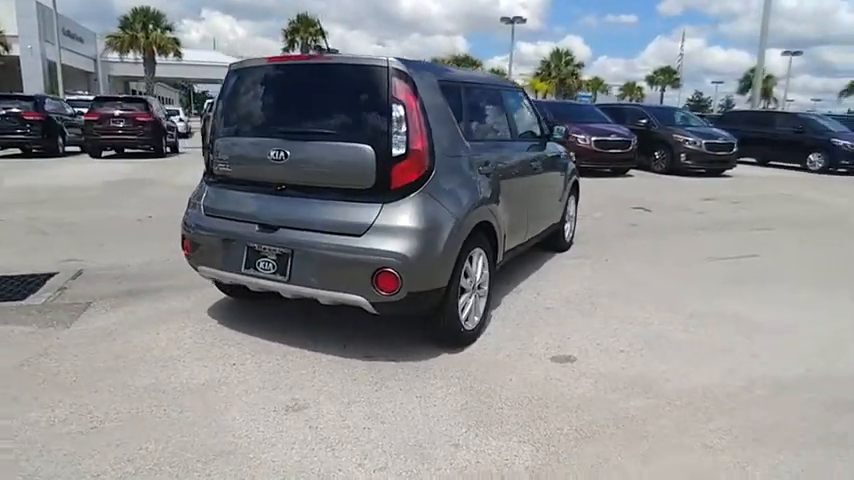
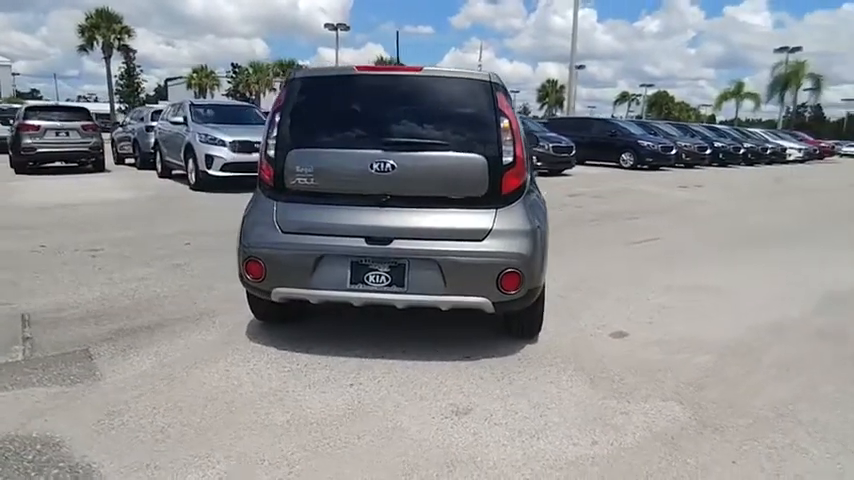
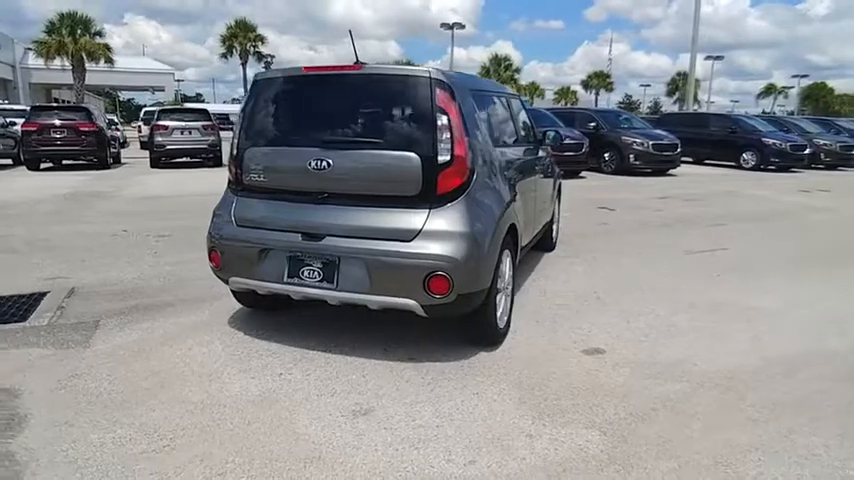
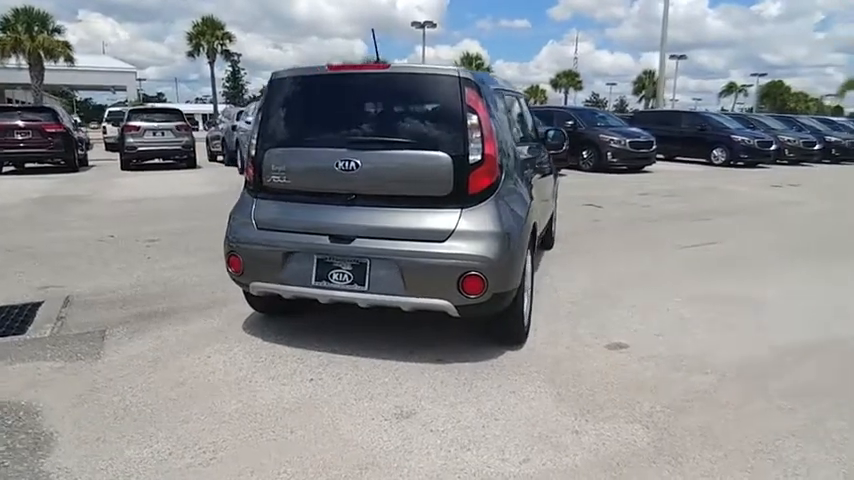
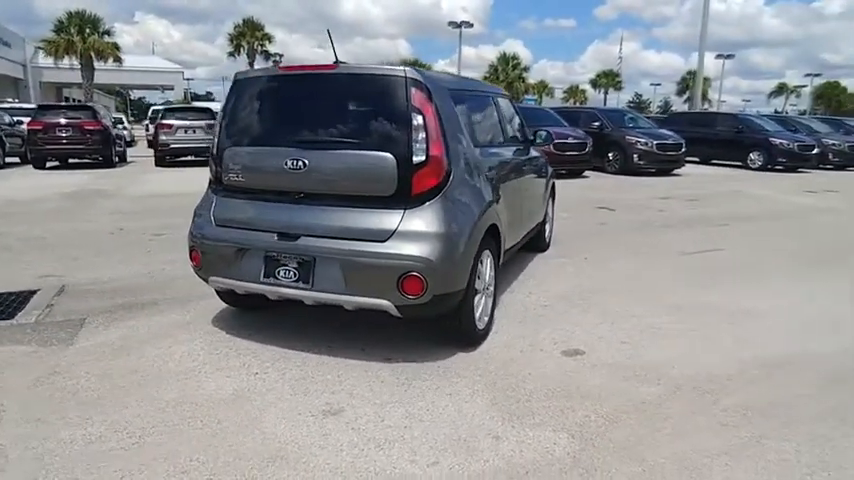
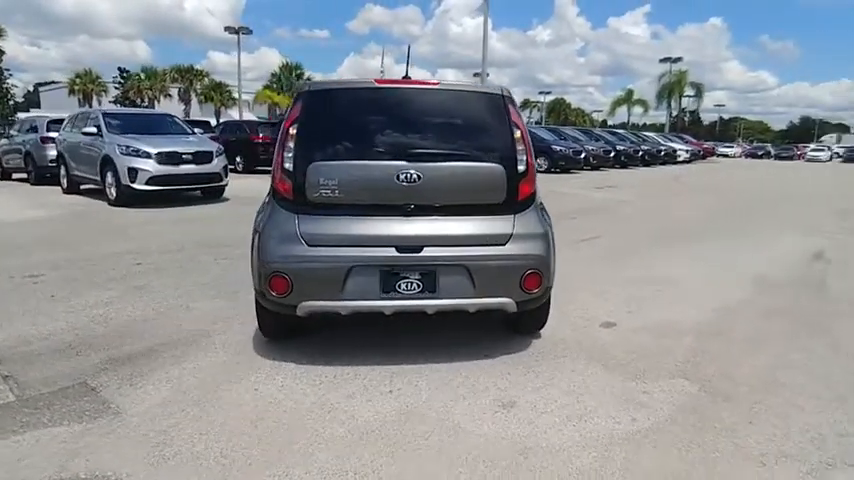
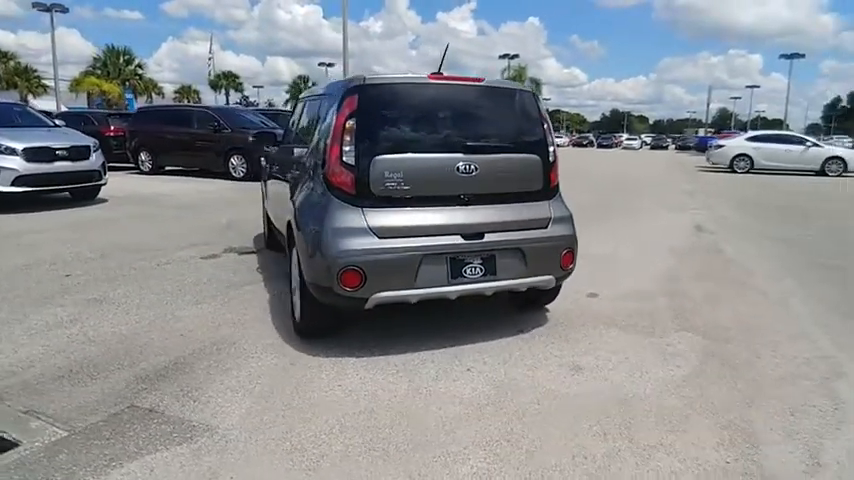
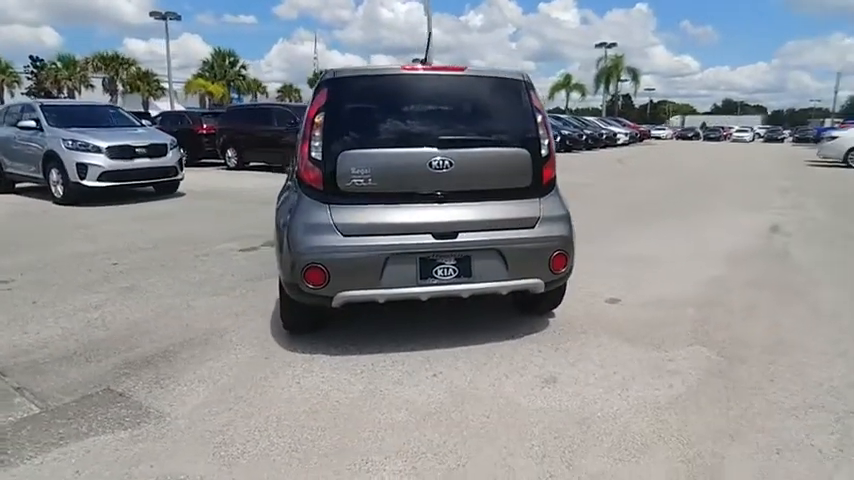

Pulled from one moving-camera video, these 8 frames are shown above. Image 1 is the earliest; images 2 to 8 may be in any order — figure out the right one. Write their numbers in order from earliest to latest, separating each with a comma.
5, 3, 4, 2, 6, 8, 7
